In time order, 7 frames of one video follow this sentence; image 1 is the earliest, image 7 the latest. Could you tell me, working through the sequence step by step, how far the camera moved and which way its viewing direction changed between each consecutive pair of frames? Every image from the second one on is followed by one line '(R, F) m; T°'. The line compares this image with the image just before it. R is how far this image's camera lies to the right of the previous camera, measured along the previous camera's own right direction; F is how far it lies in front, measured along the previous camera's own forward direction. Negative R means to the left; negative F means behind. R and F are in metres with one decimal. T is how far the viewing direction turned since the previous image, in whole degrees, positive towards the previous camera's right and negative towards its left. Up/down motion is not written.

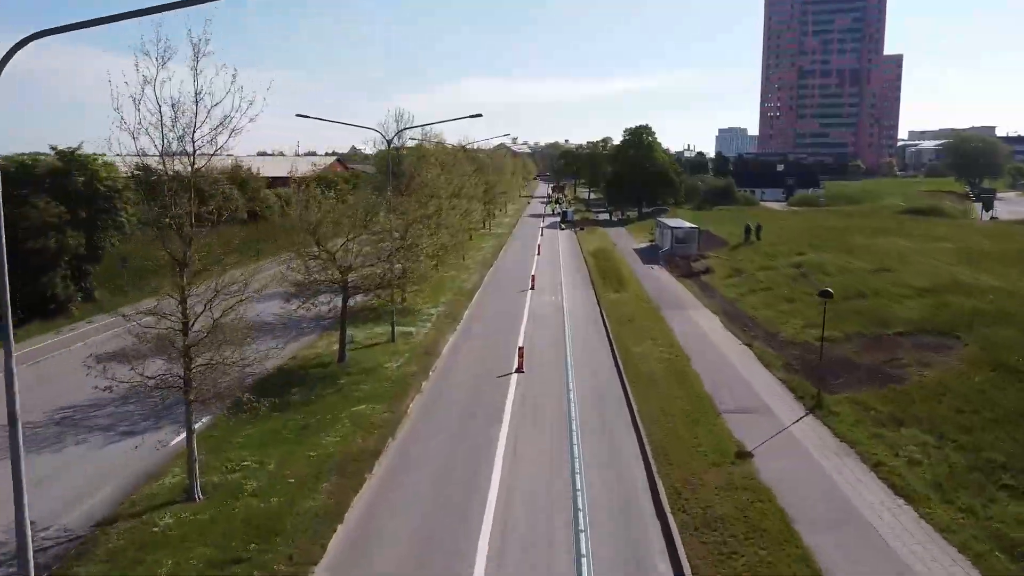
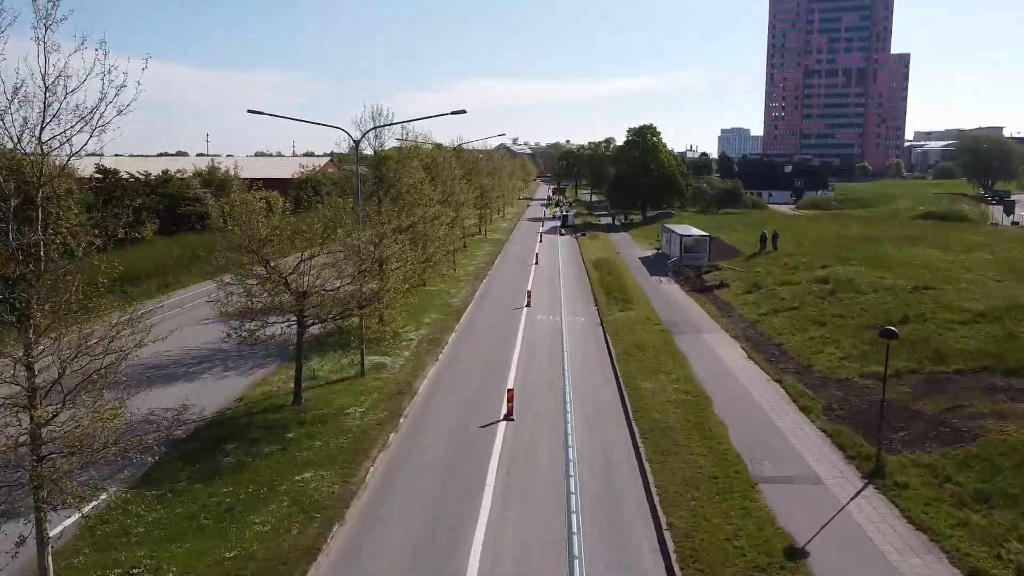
(+0.3, +3.4) m; 0°
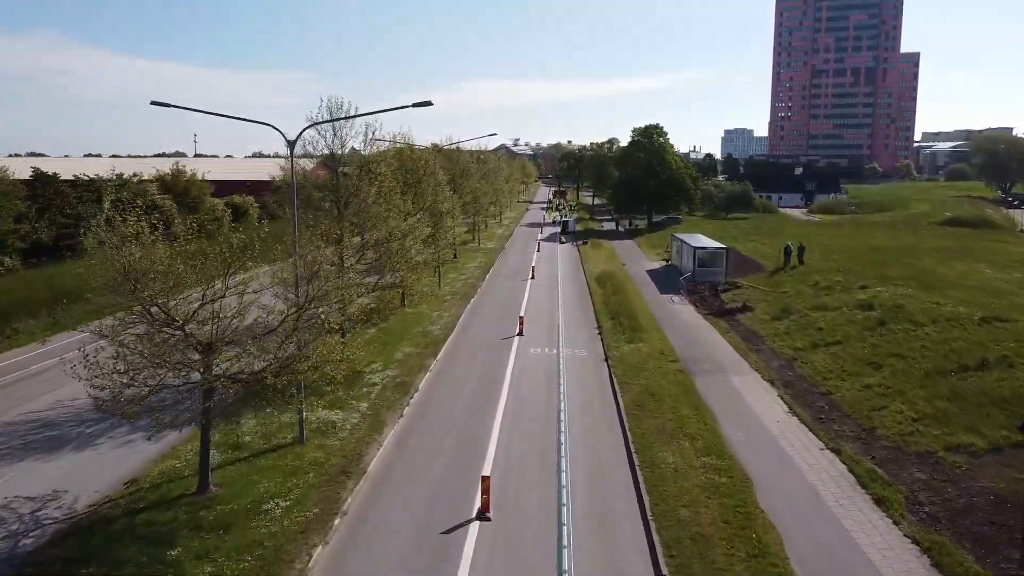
(+0.5, +4.4) m; 0°
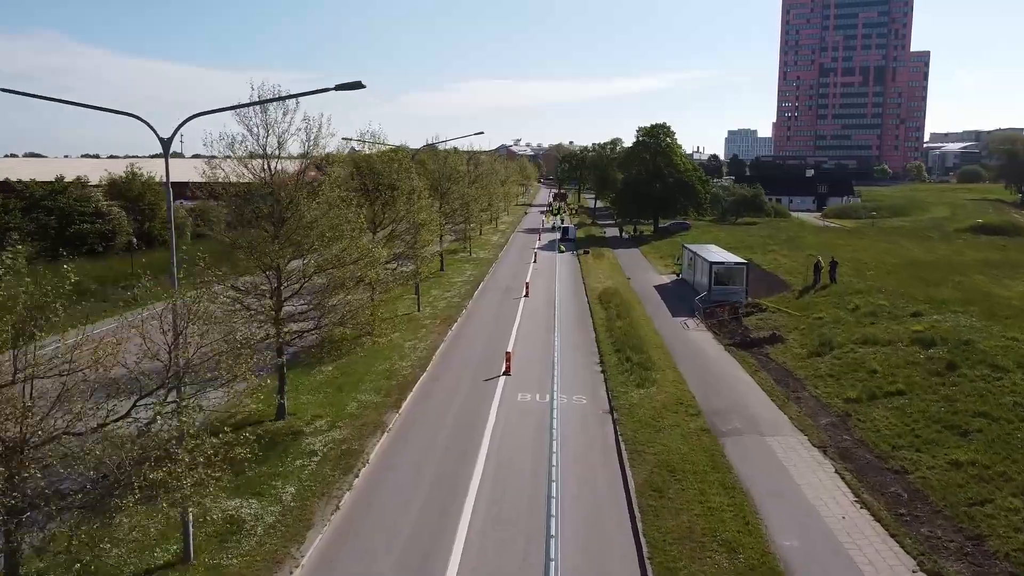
(+0.5, +4.5) m; 0°
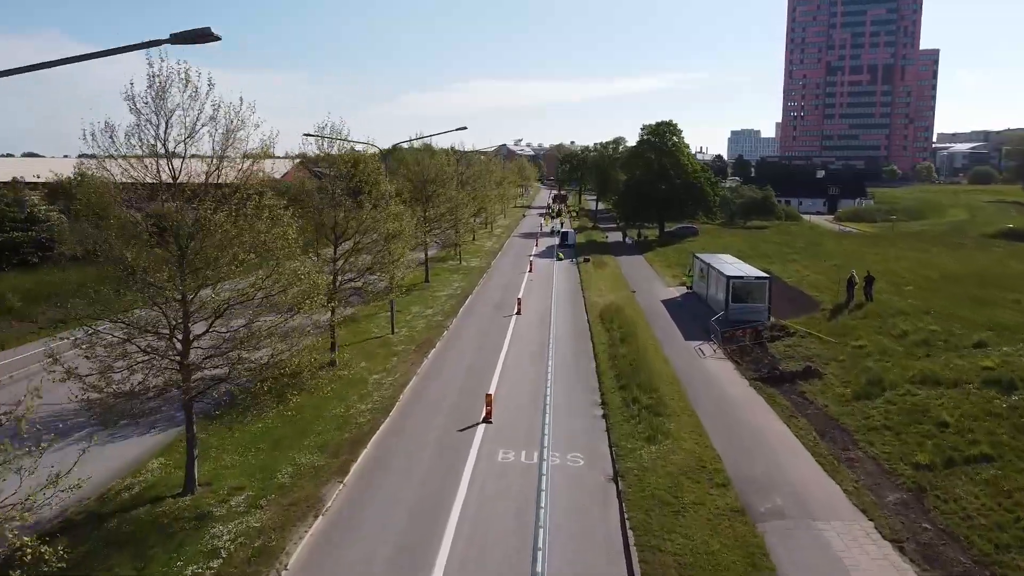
(+0.5, +4.0) m; 0°
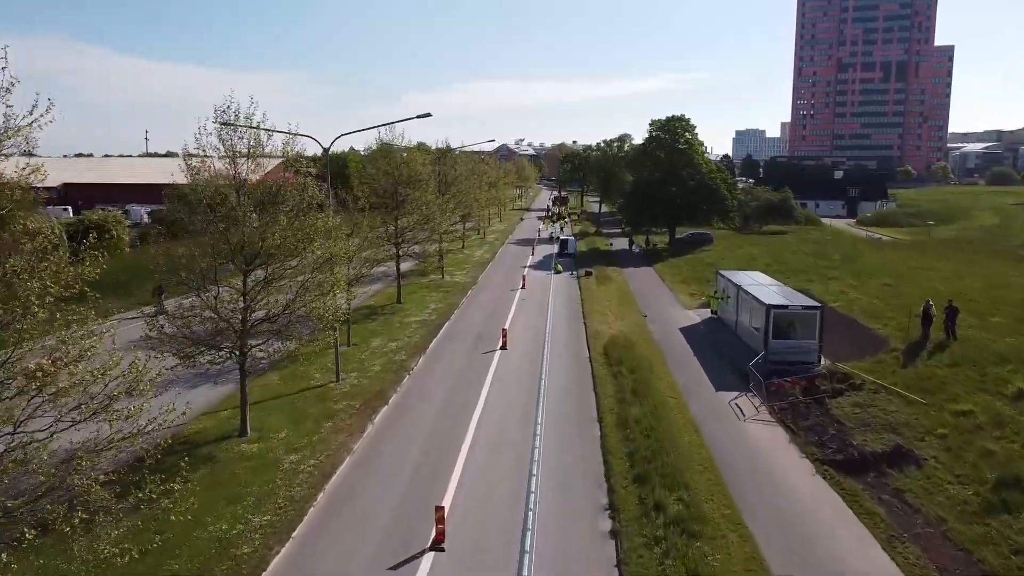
(+0.7, +6.0) m; 0°
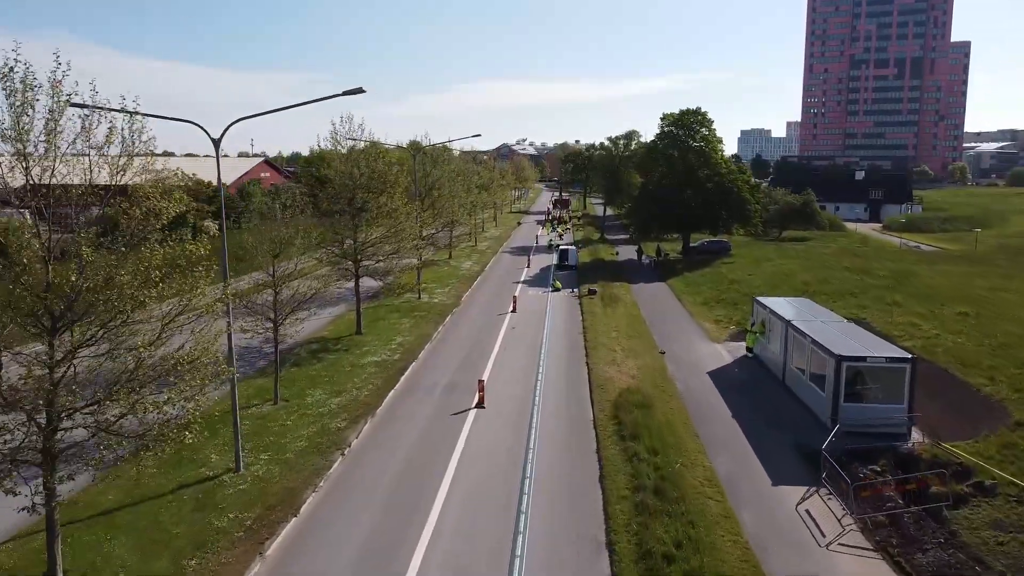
(+0.6, +6.1) m; 0°
